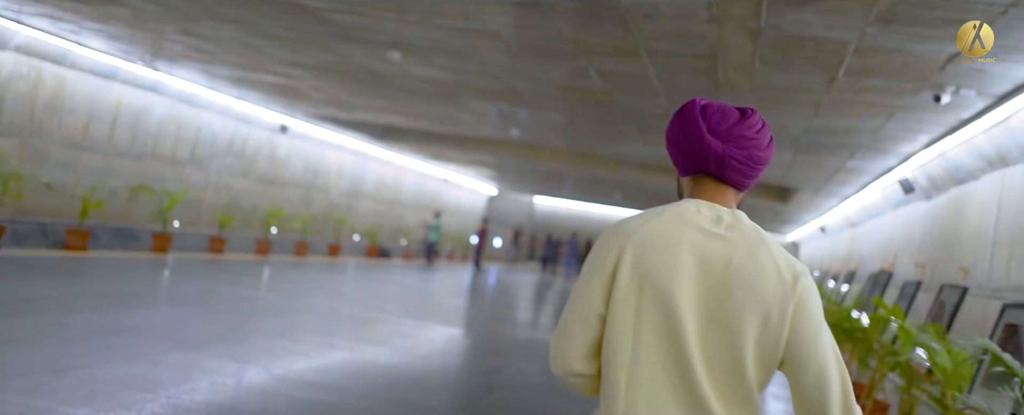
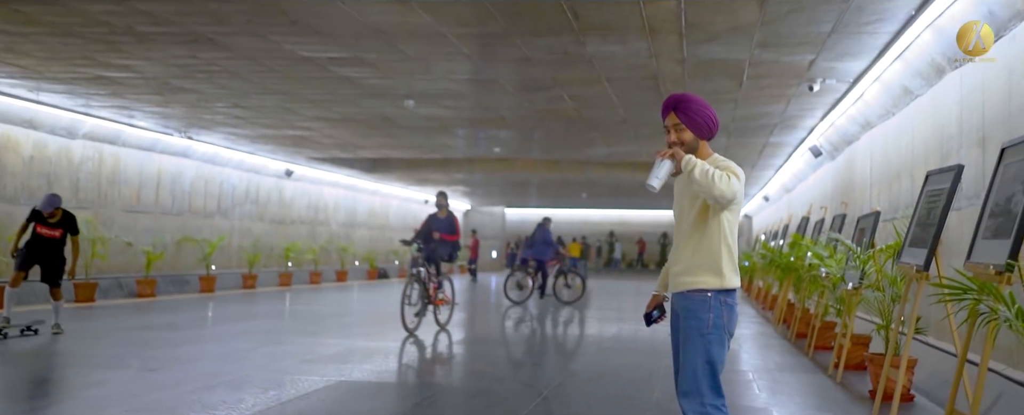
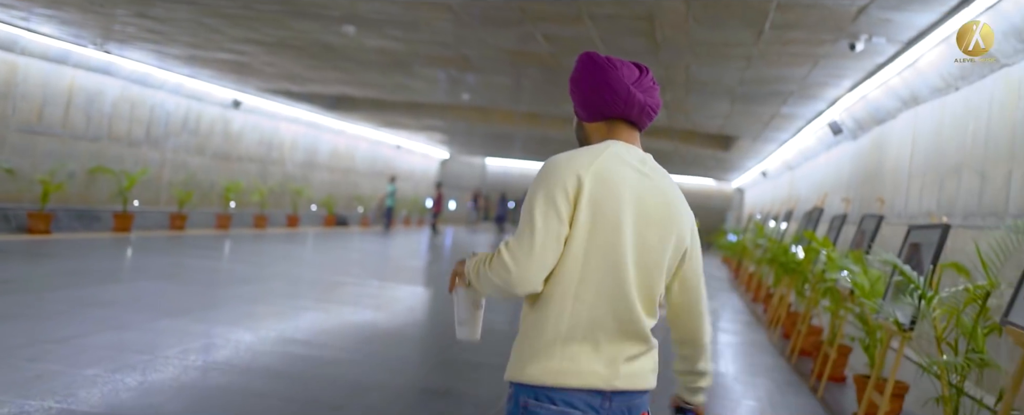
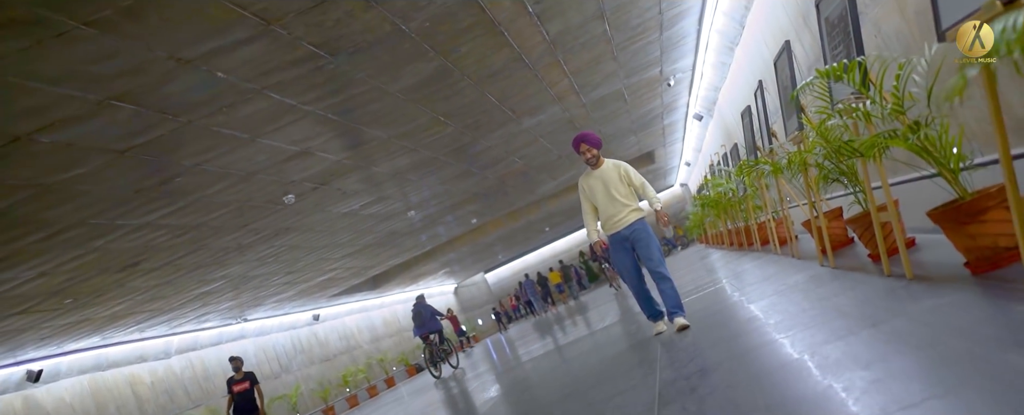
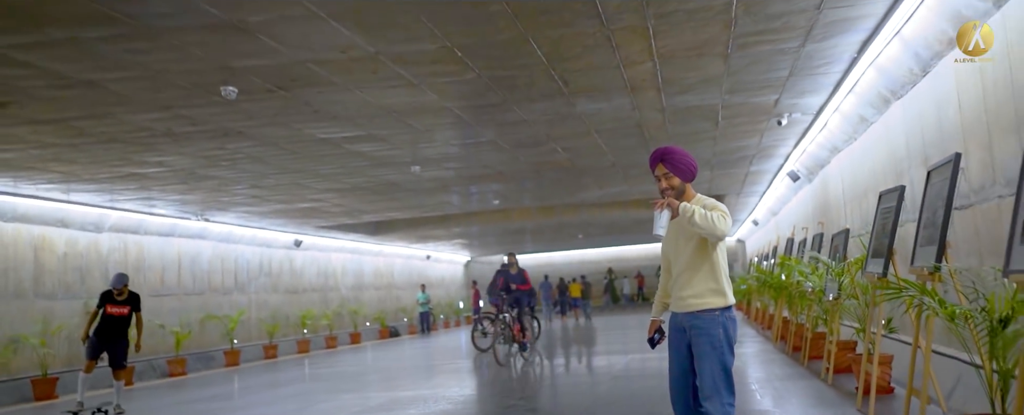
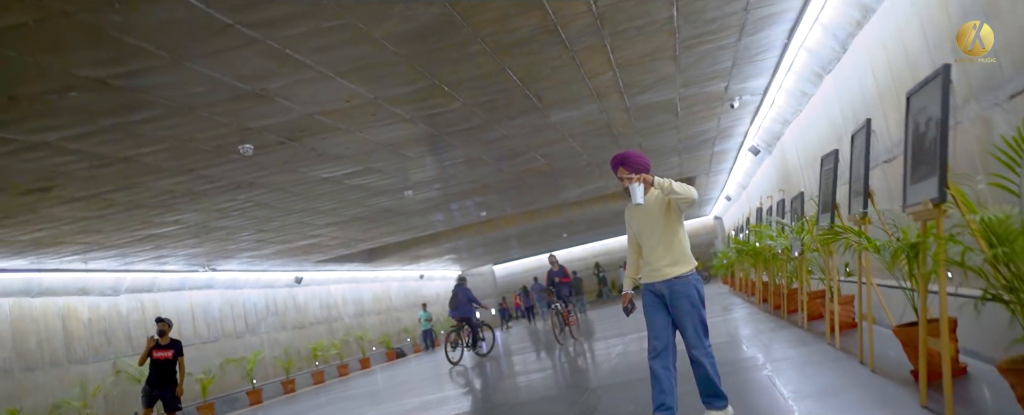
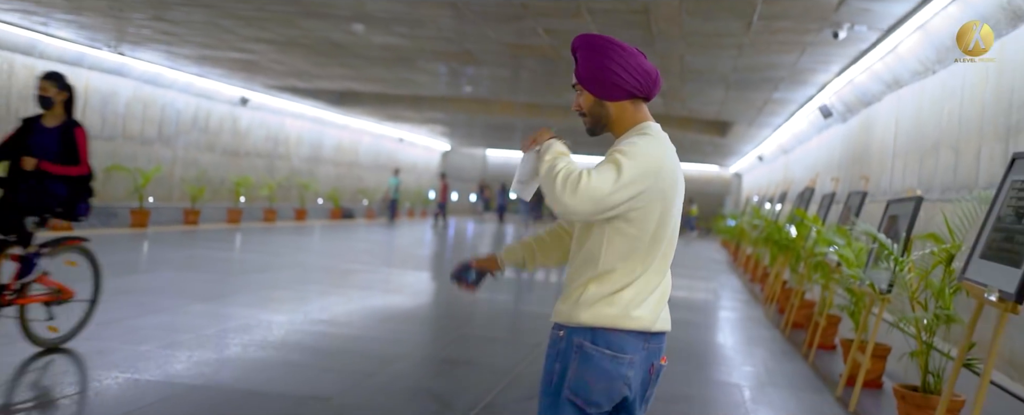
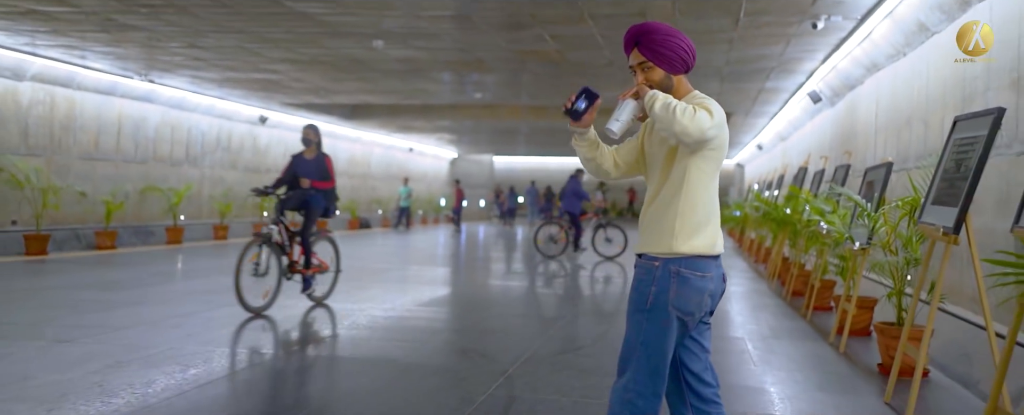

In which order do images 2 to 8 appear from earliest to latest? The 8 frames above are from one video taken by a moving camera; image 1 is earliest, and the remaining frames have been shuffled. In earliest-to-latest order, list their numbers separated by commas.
3, 7, 8, 2, 5, 6, 4
